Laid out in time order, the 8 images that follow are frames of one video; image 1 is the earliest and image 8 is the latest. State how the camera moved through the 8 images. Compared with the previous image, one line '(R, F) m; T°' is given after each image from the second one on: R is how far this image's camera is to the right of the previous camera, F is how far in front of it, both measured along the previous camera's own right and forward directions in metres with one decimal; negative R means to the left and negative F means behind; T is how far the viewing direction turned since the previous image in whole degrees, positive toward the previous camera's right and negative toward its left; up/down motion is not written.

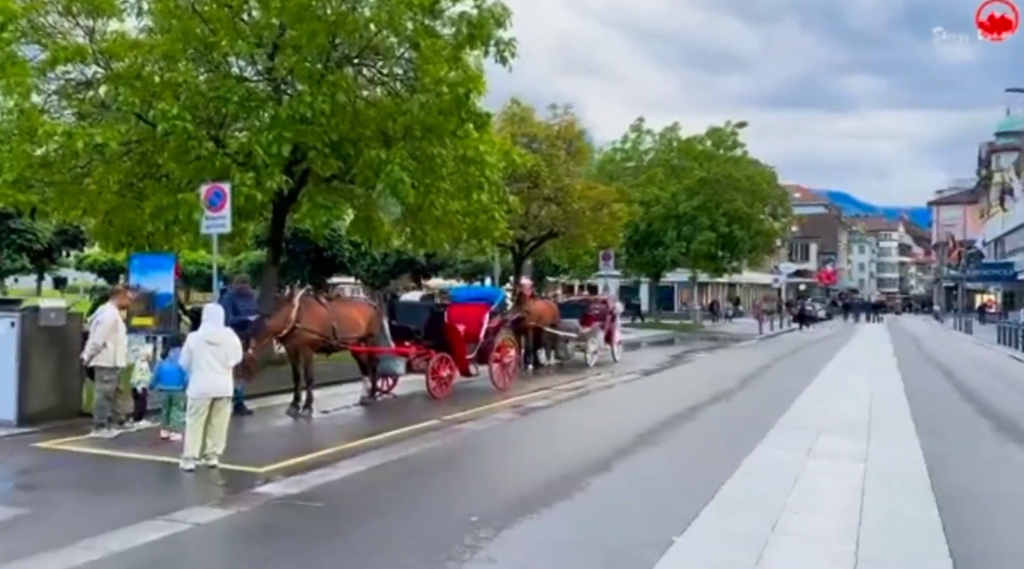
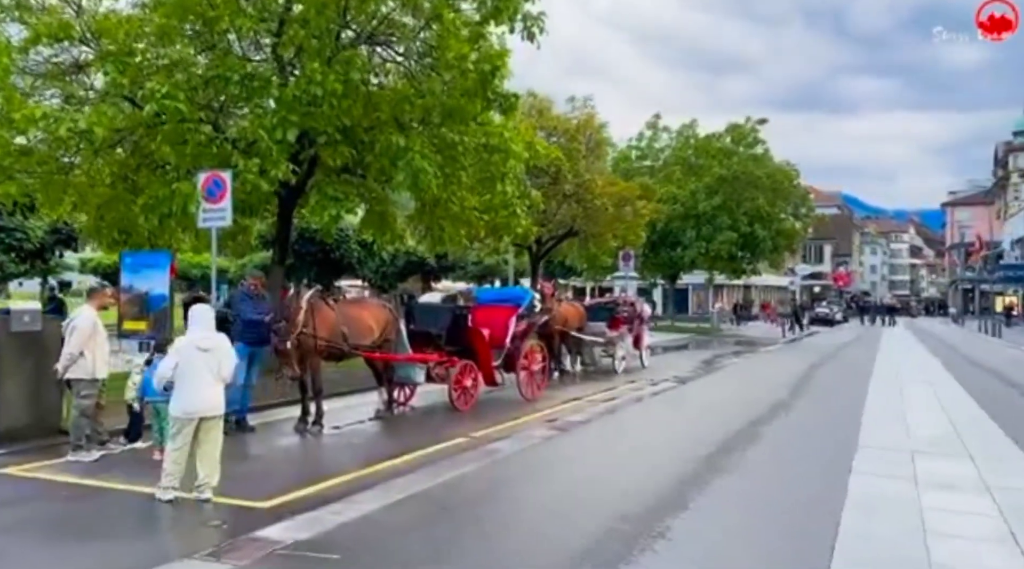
(-0.4, +1.5) m; 0°
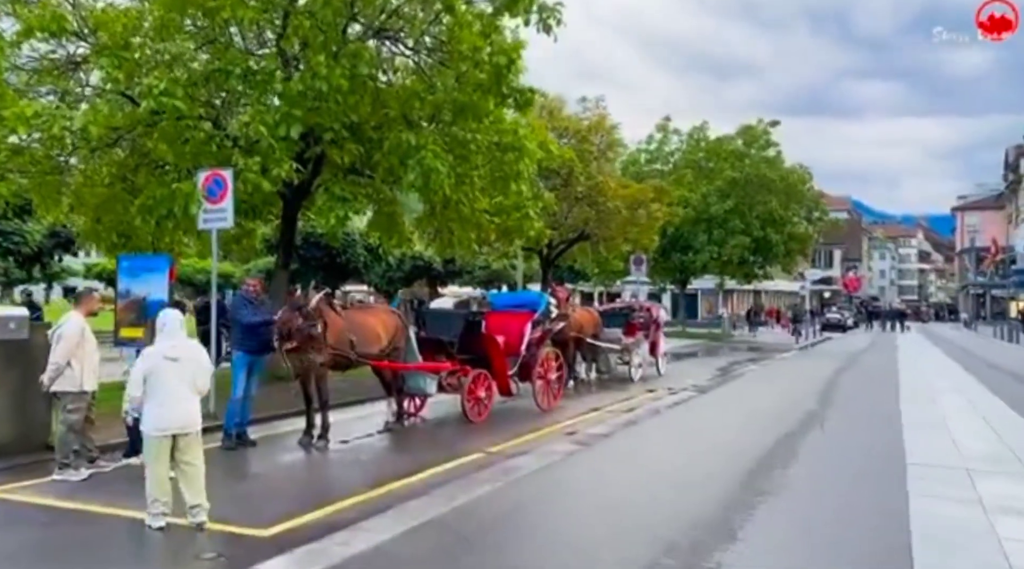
(-0.2, +0.7) m; 0°
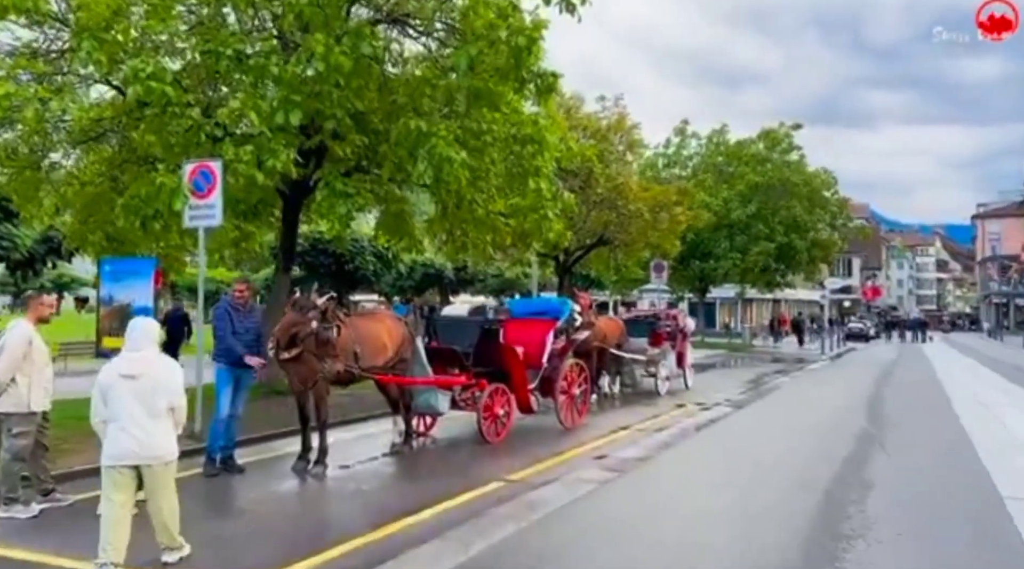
(-0.1, +1.3) m; -1°
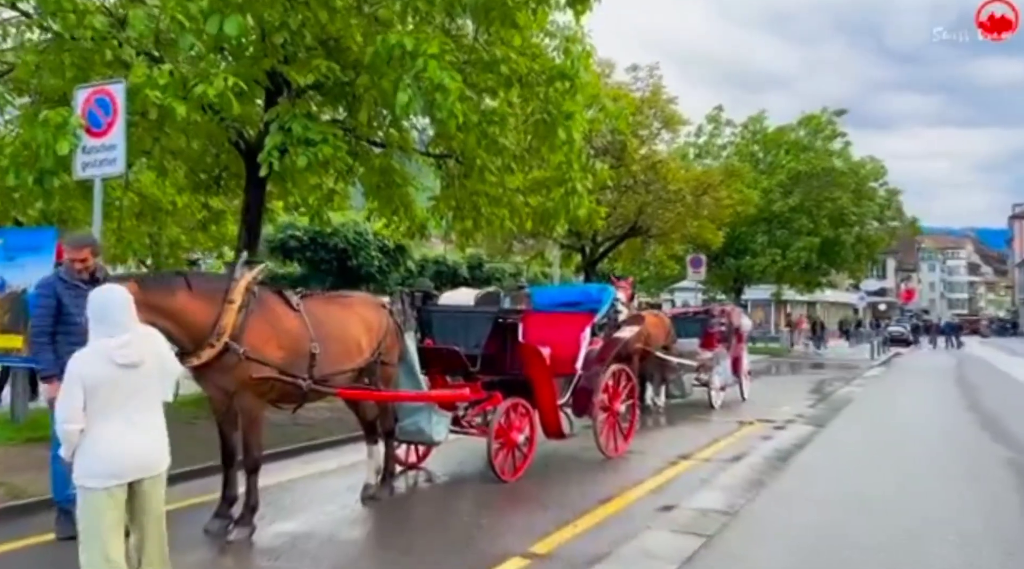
(-0.1, +3.3) m; -1°
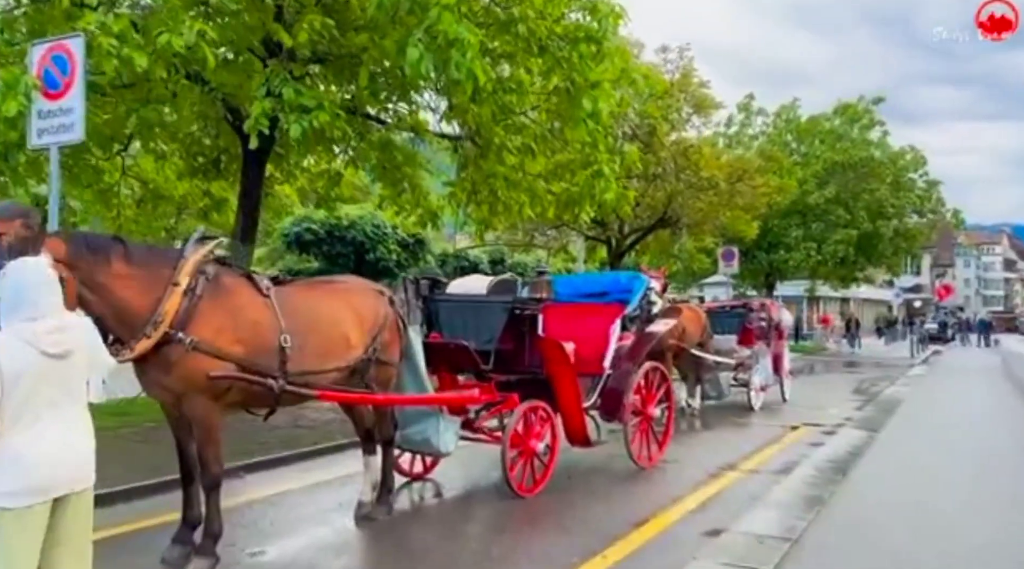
(+0.1, +1.1) m; -2°
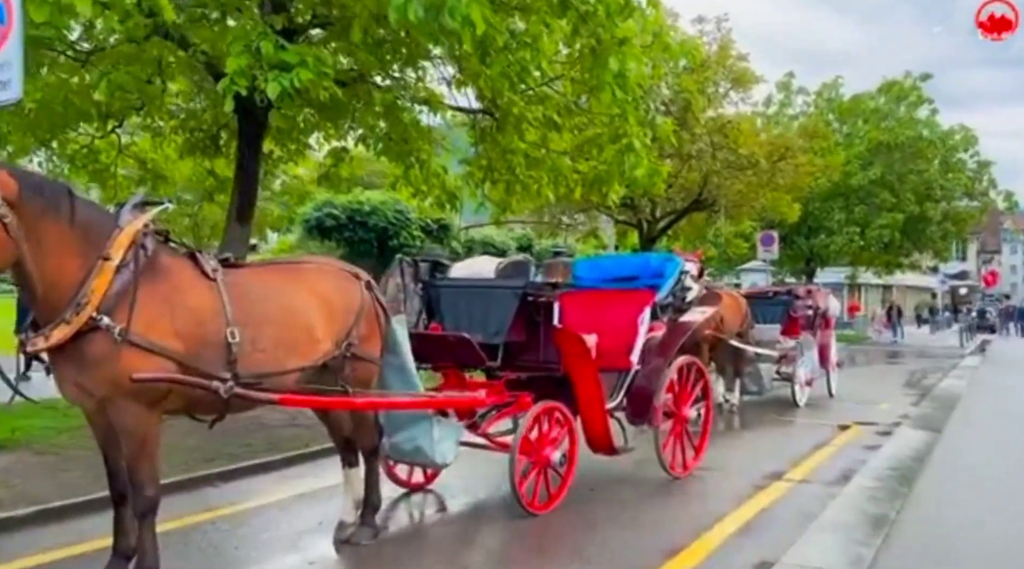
(+0.2, +1.1) m; -2°
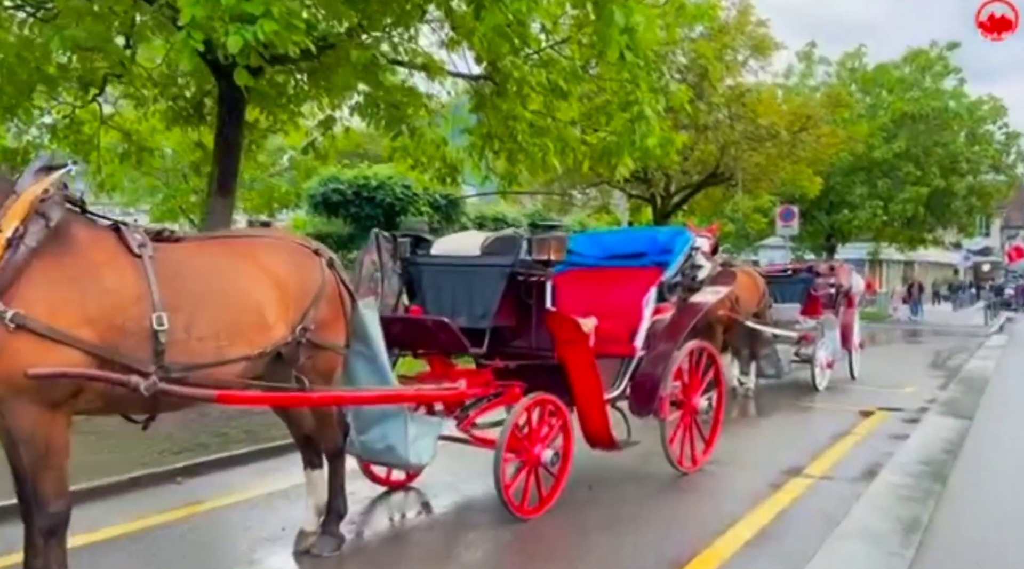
(+0.2, +0.7) m; -1°
